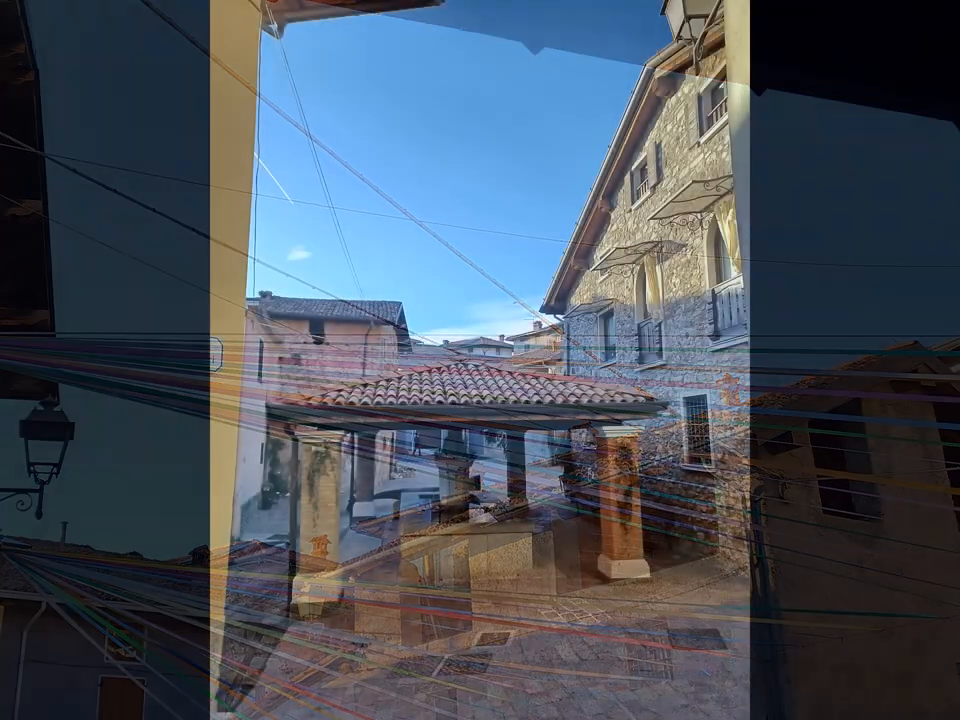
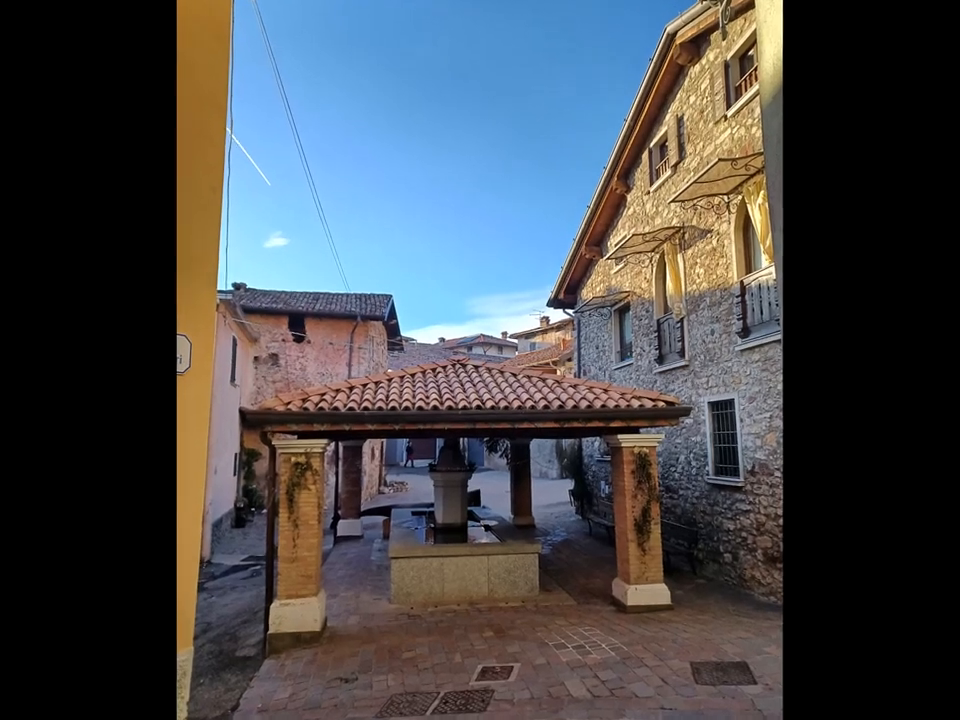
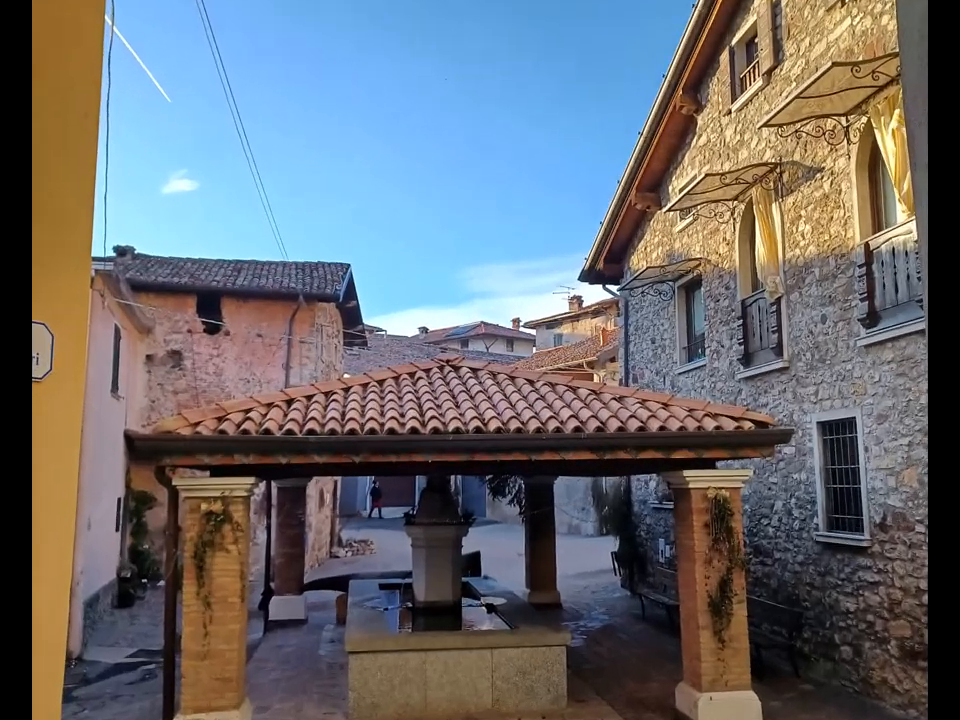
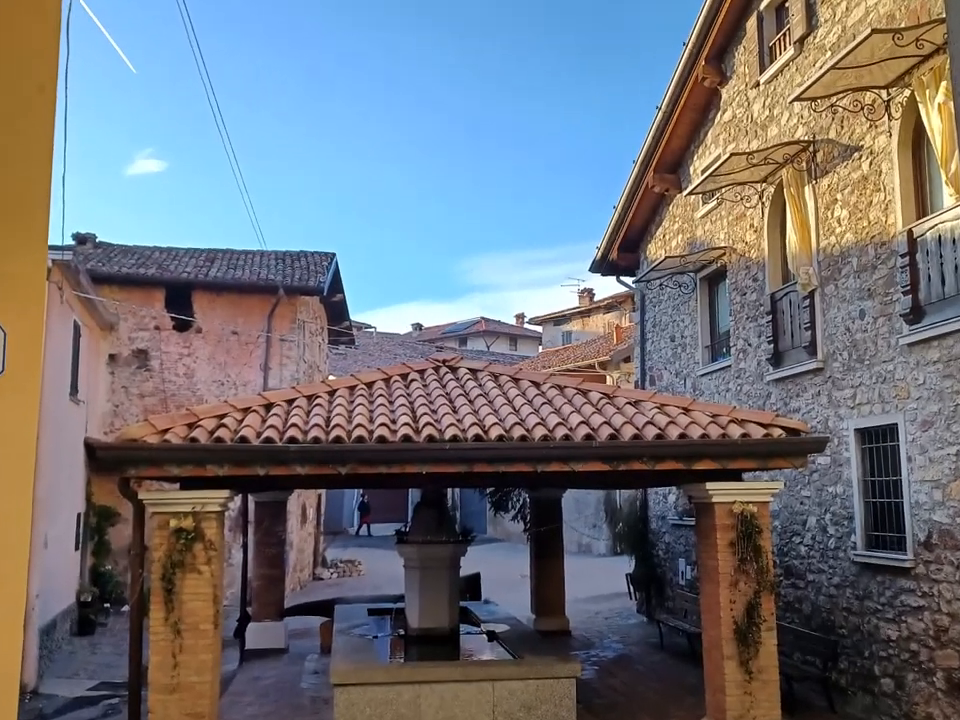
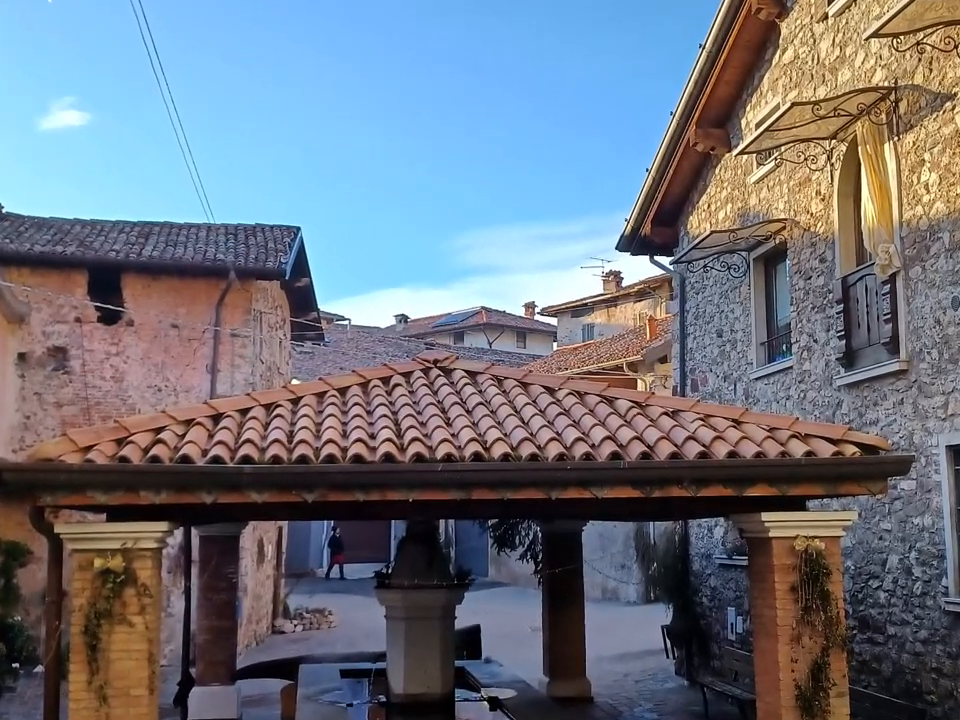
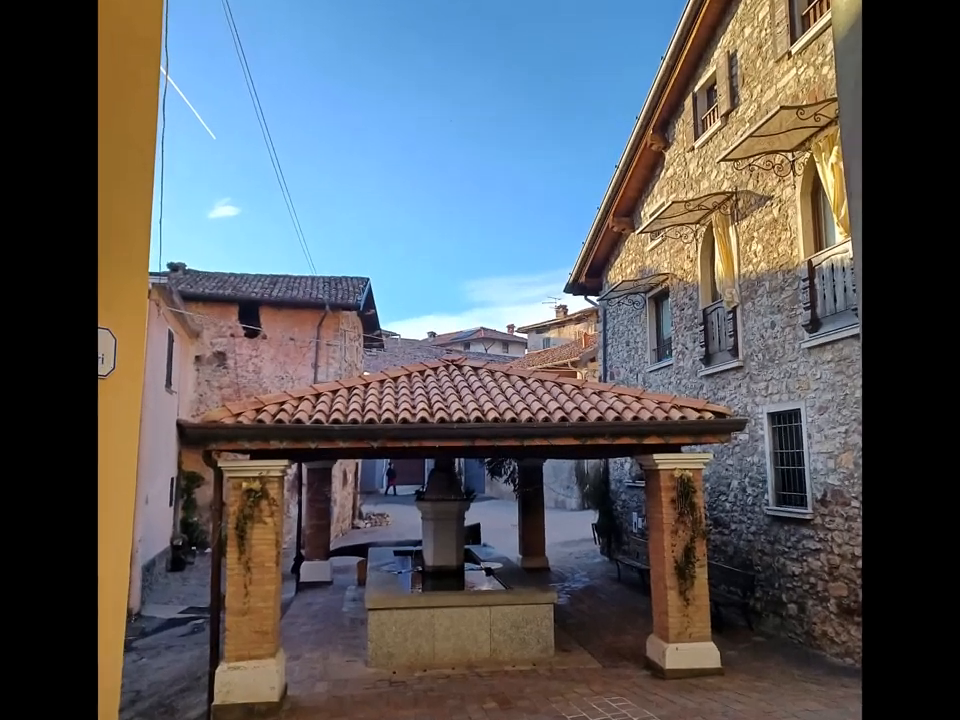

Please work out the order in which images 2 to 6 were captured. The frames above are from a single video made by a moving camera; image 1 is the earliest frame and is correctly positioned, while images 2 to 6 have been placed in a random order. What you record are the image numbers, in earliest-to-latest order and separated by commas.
2, 6, 3, 4, 5
